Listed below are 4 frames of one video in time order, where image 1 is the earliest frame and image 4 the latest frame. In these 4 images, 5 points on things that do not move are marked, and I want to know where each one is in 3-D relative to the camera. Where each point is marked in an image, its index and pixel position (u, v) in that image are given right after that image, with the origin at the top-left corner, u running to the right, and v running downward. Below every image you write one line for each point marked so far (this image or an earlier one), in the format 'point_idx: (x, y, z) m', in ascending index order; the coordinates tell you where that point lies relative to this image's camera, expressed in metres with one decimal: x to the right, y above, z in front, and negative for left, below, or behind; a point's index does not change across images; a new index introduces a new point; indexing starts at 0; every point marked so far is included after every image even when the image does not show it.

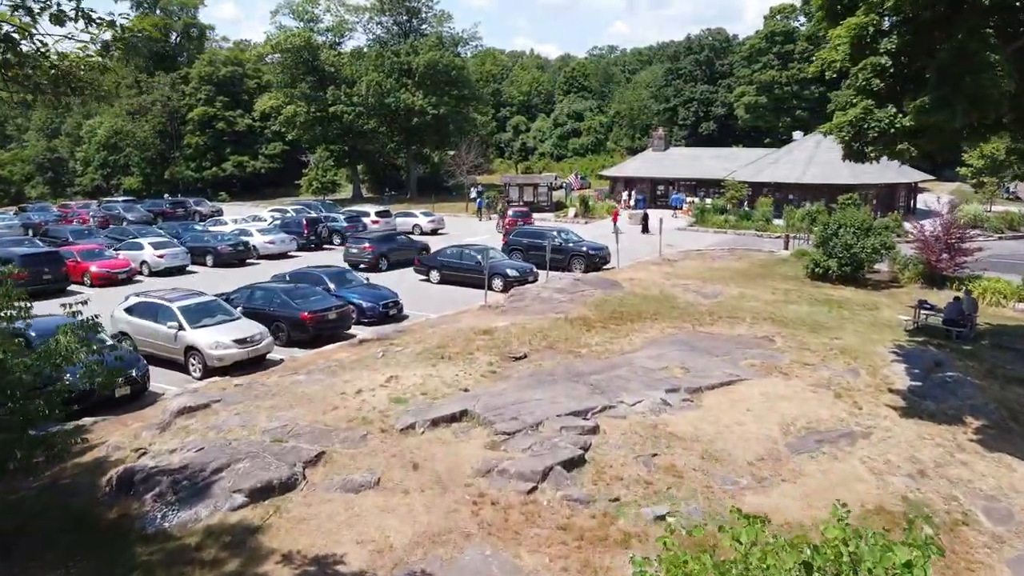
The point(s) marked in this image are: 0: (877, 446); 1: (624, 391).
0: (+6.5, -2.8, +13.4) m
1: (+2.2, -2.0, +14.7) m
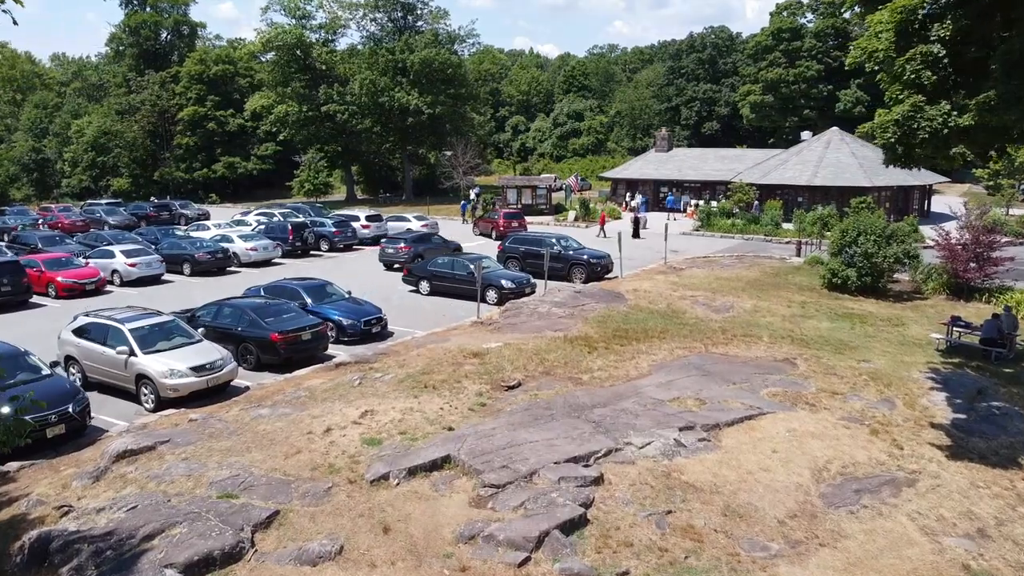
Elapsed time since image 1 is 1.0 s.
0: (+6.3, -3.2, +11.5) m
1: (+2.0, -2.4, +12.8) m
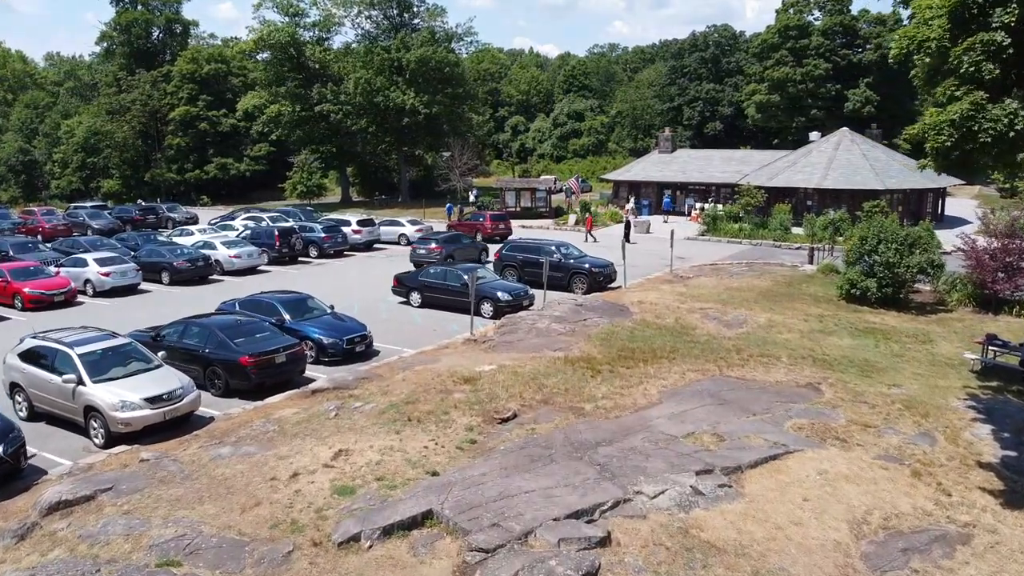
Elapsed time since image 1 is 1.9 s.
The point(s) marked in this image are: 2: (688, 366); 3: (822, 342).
0: (+6.2, -3.6, +9.9) m
1: (+1.9, -2.8, +11.2) m
2: (+3.9, -1.7, +16.7) m
3: (+7.9, -1.4, +19.2) m
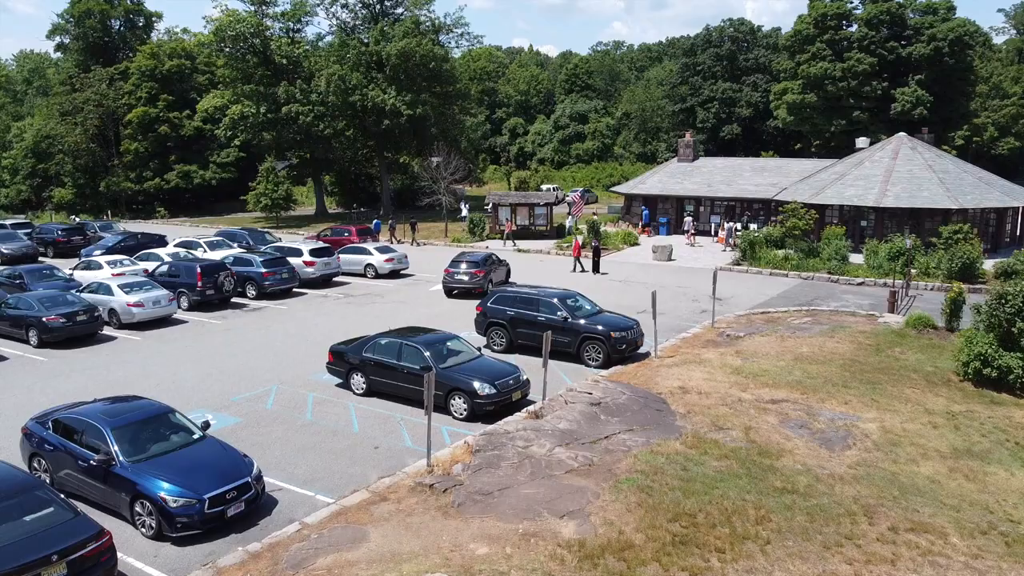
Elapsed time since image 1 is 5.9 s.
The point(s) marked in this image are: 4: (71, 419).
0: (+5.9, -5.3, +2.7) m
1: (+1.6, -4.5, +4.0) m
2: (+3.6, -3.4, +9.4) m
3: (+7.6, -3.1, +12.0) m
4: (-6.9, -2.0, +11.7) m
